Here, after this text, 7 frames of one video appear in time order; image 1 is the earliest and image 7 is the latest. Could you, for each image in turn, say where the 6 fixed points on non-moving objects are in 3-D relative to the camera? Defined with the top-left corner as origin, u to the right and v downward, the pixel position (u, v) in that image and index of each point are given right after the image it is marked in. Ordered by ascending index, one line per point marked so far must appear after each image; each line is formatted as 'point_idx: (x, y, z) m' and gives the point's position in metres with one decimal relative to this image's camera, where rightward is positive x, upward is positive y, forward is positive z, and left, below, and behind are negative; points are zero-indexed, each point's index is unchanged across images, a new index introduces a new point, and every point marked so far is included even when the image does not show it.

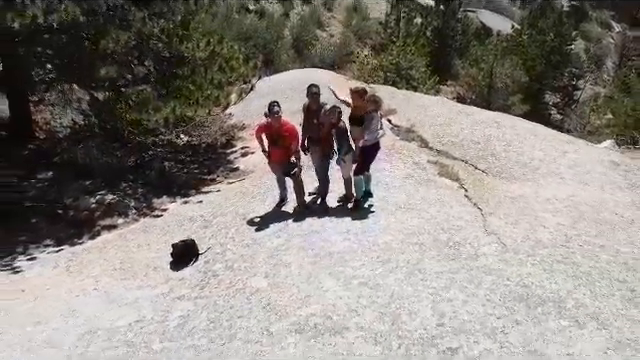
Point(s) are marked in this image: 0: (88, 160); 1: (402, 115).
0: (-5.5, +0.5, +11.6) m
1: (+1.9, +1.5, +11.6) m
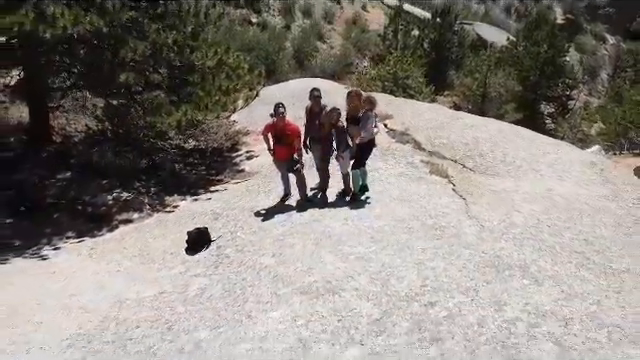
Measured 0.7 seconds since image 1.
0: (-5.5, +0.5, +12.4) m
1: (+1.9, +1.5, +12.5) m
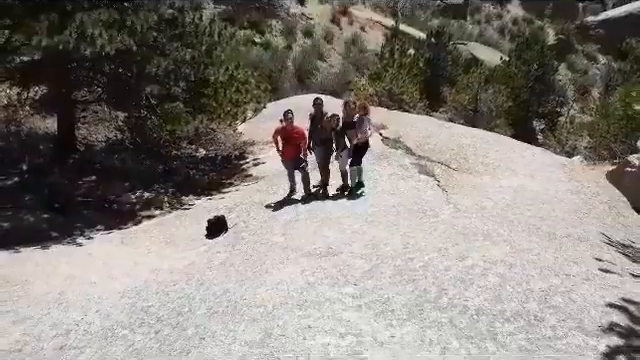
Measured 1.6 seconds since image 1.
0: (-5.5, +0.4, +13.7) m
1: (+1.9, +1.4, +13.8) m
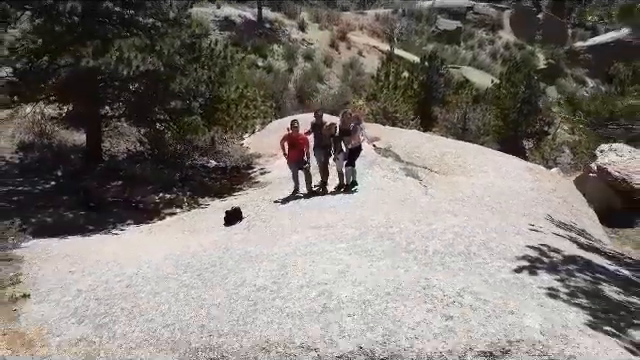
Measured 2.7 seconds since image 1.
0: (-5.5, +0.2, +15.5) m
1: (+1.9, +1.2, +15.6) m
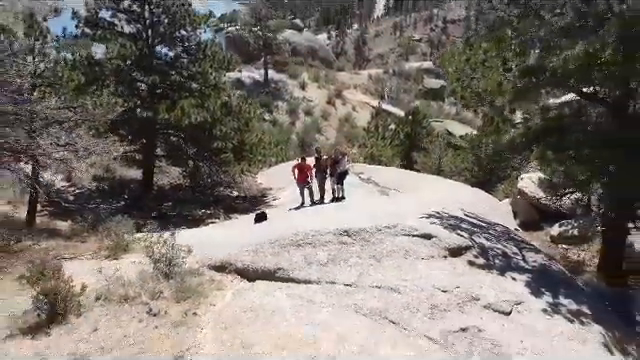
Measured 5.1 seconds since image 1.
0: (-5.5, -0.7, +20.7) m
1: (+1.9, +0.3, +21.0) m
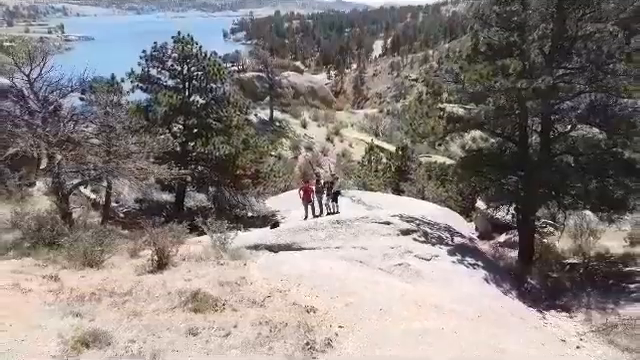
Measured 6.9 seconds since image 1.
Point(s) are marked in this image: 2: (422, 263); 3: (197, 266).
0: (-5.5, -1.8, +25.6) m
1: (+1.9, -0.8, +25.9) m
2: (+2.4, -1.9, +11.6) m
3: (-2.9, -2.0, +11.8) m
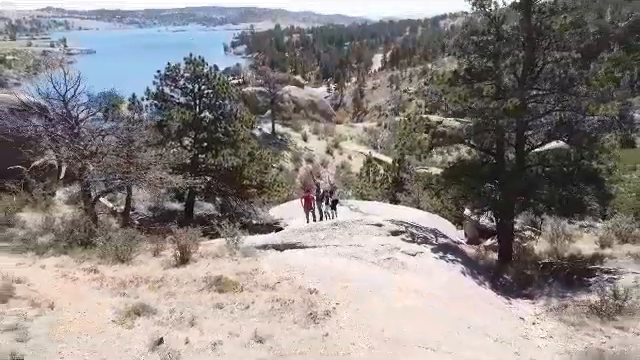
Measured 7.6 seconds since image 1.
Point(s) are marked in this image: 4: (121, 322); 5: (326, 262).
0: (-5.5, -2.3, +27.5) m
1: (+1.9, -1.4, +27.9) m
2: (+2.4, -2.1, +13.6) m
3: (-2.9, -2.2, +13.7) m
4: (-3.5, -2.5, +8.8) m
5: (+0.2, -2.1, +12.9) m
